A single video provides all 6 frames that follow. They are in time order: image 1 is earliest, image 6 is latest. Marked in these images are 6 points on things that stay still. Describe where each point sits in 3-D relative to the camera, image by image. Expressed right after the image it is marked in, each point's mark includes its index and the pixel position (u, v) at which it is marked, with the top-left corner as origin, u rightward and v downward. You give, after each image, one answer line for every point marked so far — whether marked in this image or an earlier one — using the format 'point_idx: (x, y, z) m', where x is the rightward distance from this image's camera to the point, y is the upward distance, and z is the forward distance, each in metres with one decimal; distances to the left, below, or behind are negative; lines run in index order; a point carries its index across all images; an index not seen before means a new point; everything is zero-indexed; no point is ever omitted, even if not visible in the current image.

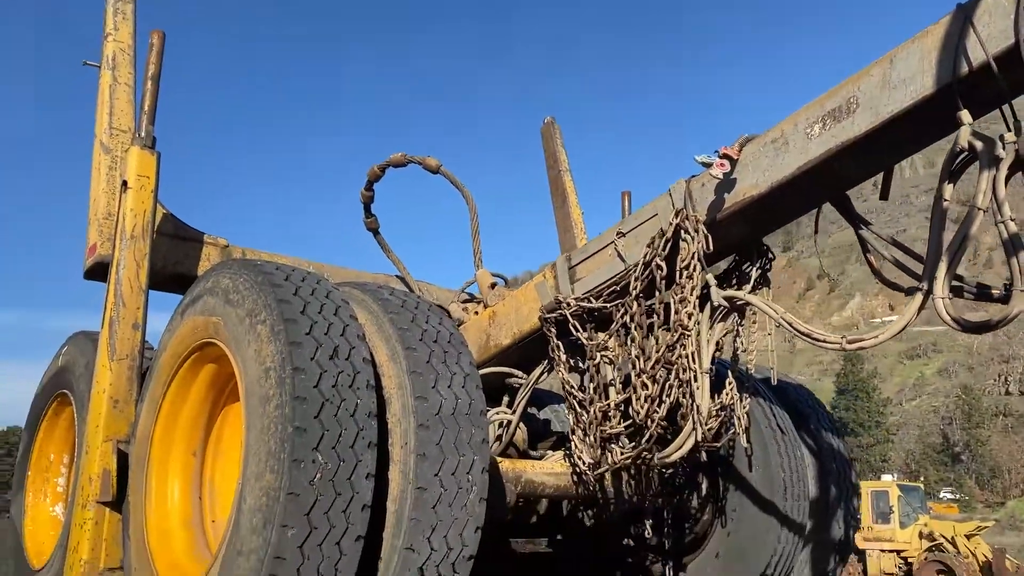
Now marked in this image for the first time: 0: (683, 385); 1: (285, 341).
0: (+0.5, -0.3, +2.6) m
1: (-0.6, -0.1, +2.2) m
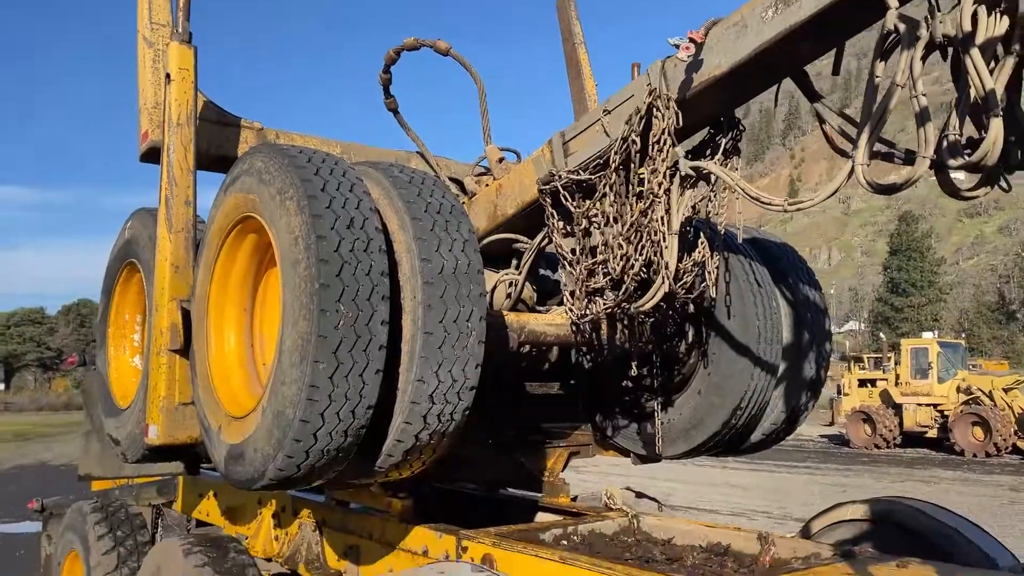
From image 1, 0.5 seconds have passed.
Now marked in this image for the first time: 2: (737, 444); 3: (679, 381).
0: (+0.5, +0.1, +3.0) m
1: (-0.6, +0.2, +2.6) m
2: (+1.0, -0.7, +3.8) m
3: (+0.7, -0.4, +3.8) m
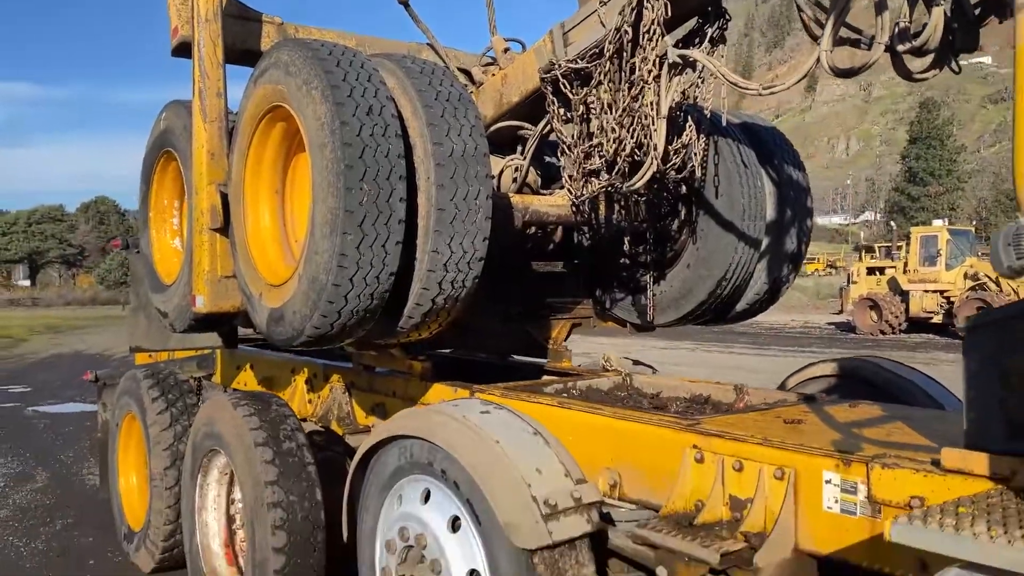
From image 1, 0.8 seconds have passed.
0: (+0.5, +0.6, +3.3) m
1: (-0.6, +0.6, +2.9) m
2: (+1.1, -0.1, +4.2) m
3: (+0.8, +0.2, +4.1) m
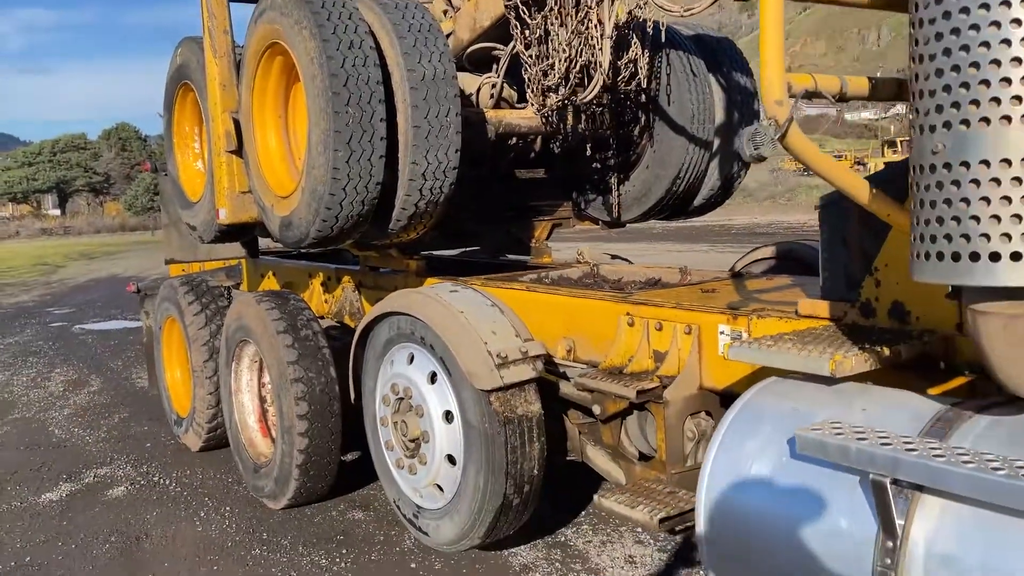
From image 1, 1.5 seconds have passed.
0: (+0.4, +1.1, +3.8) m
1: (-0.8, +1.0, +3.4) m
2: (+1.0, +0.5, +4.8) m
3: (+0.7, +0.7, +4.7) m
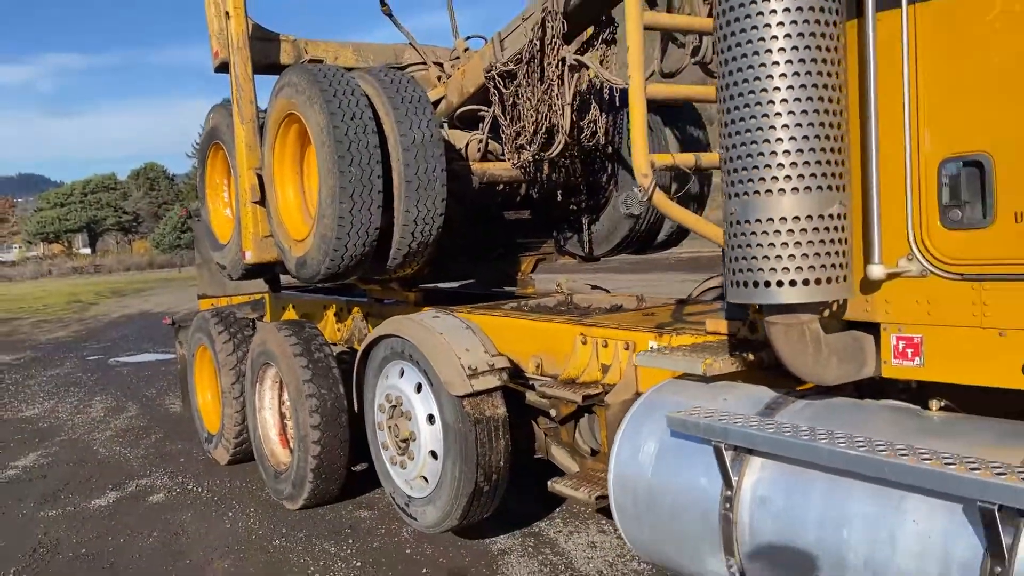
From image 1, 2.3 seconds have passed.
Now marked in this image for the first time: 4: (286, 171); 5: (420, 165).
0: (+0.2, +0.9, +4.5) m
1: (-0.9, +0.9, +4.2) m
2: (+0.9, +0.3, +5.5) m
3: (+0.6, +0.5, +5.4) m
4: (-1.3, +0.6, +4.7) m
5: (-0.5, +0.6, +4.3) m
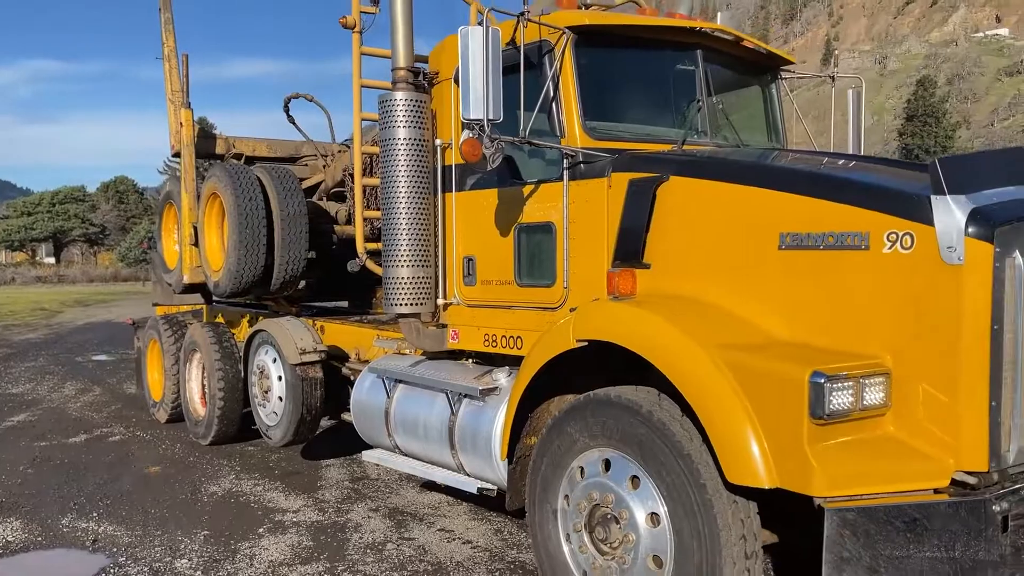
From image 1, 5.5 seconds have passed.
0: (-1.1, +0.8, +7.3) m
1: (-2.3, +0.8, +7.0) m
2: (-0.6, 0.0, +8.3) m
3: (-0.9, +0.3, +8.2) m
4: (-2.6, +0.5, +7.5) m
5: (-1.8, +0.5, +7.1) m
